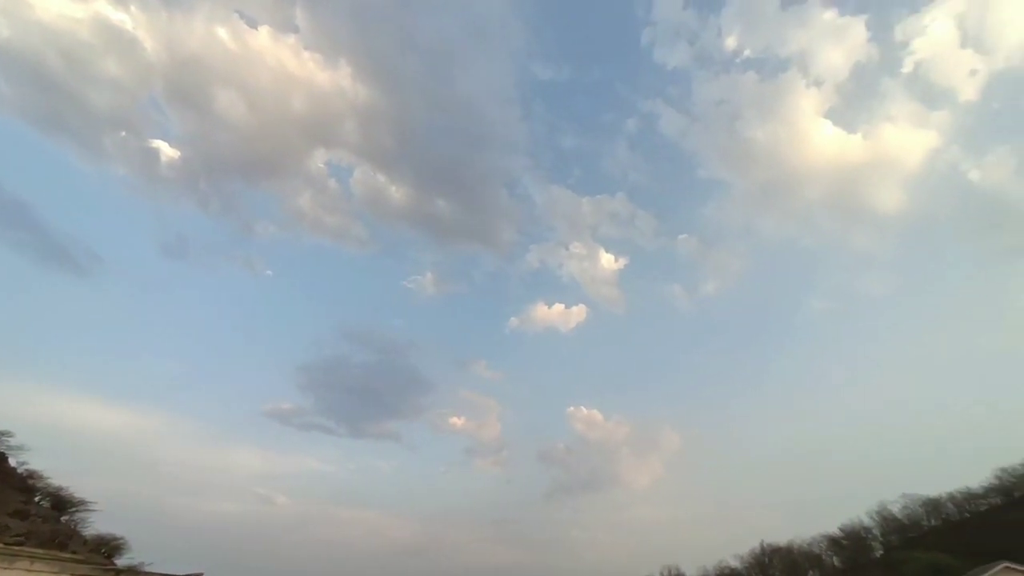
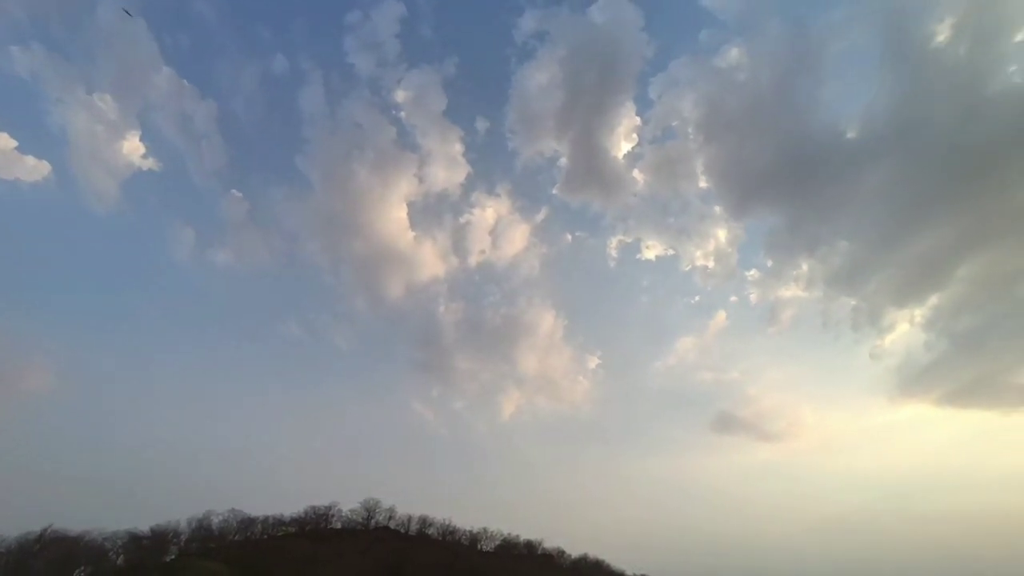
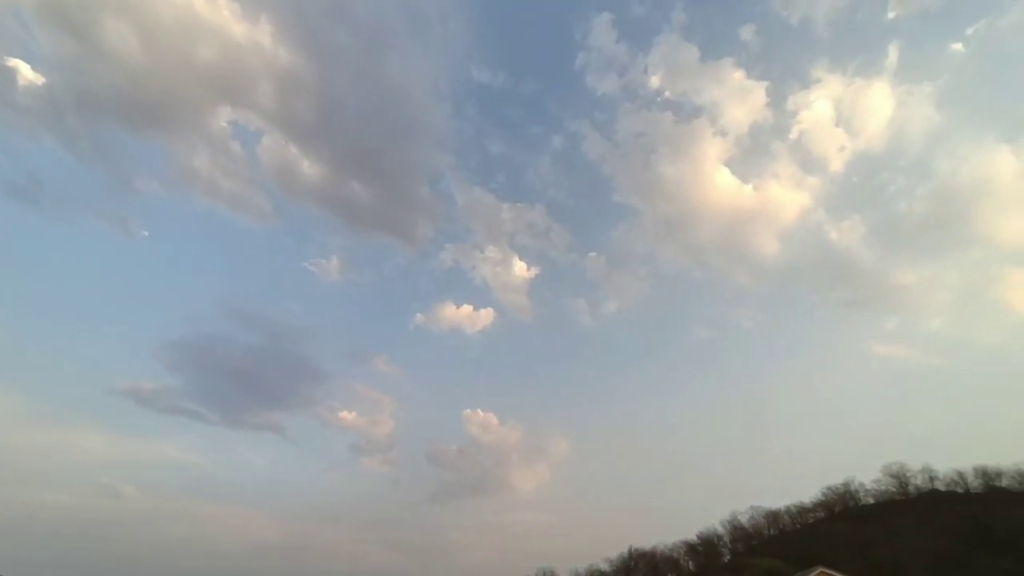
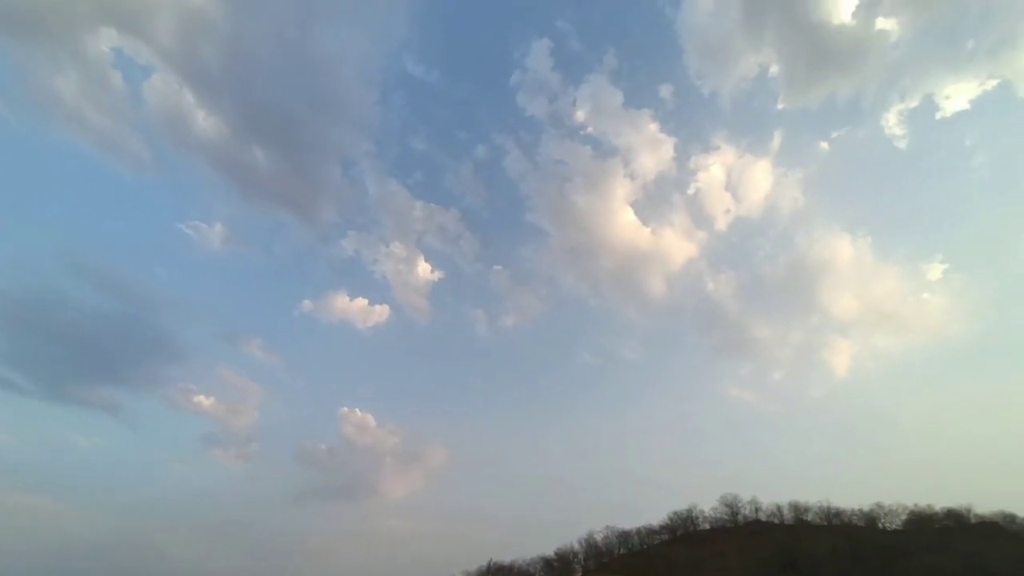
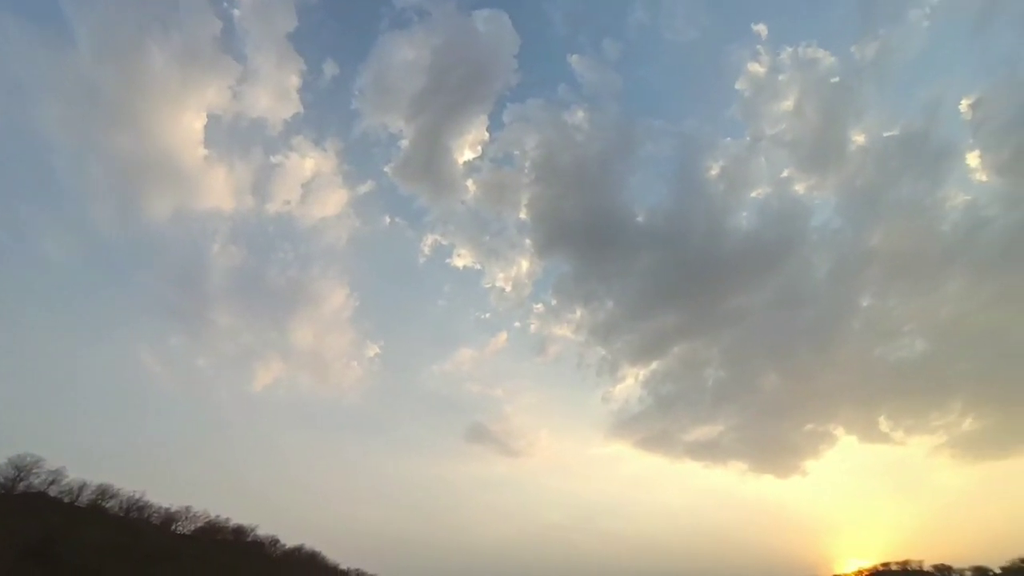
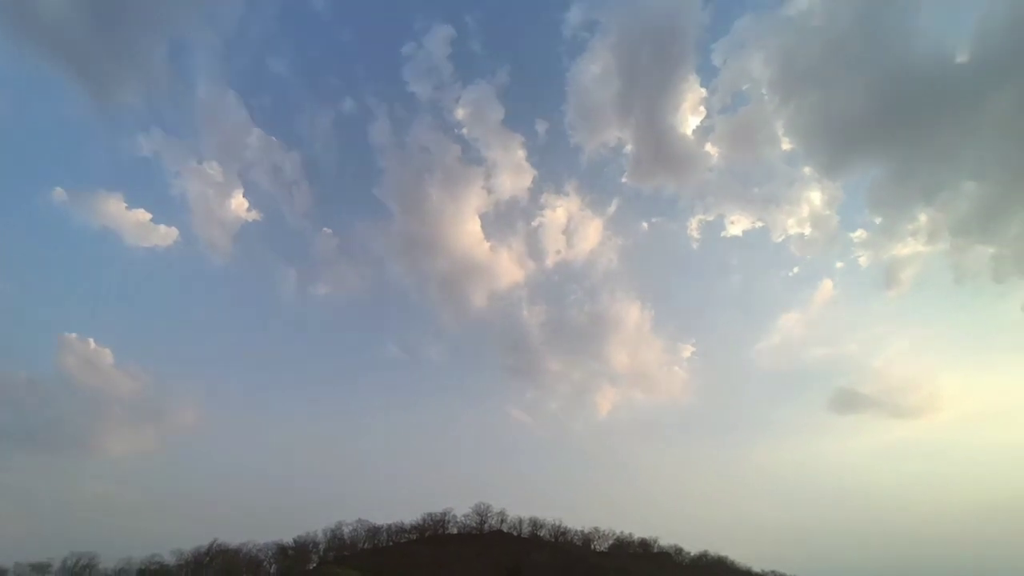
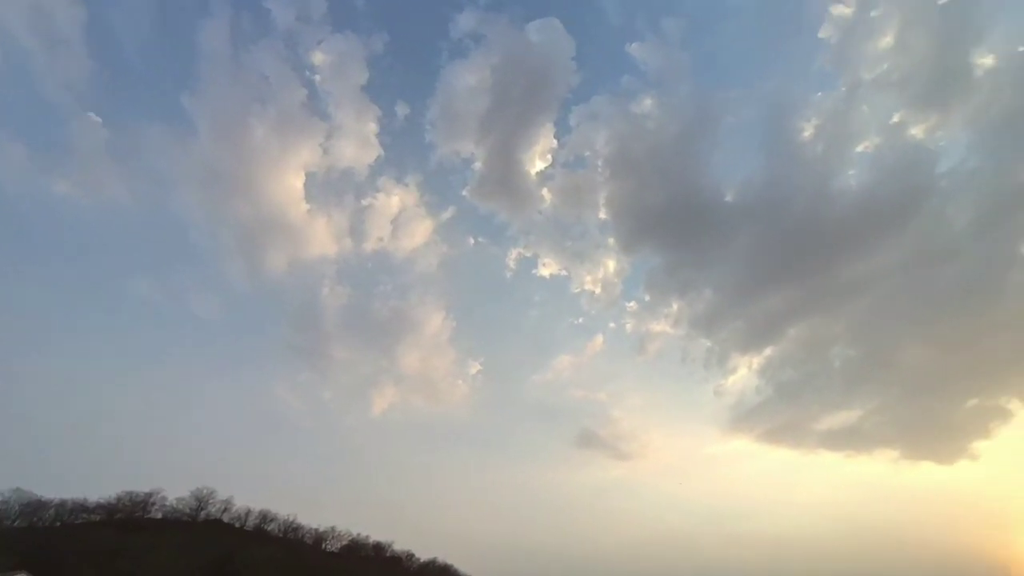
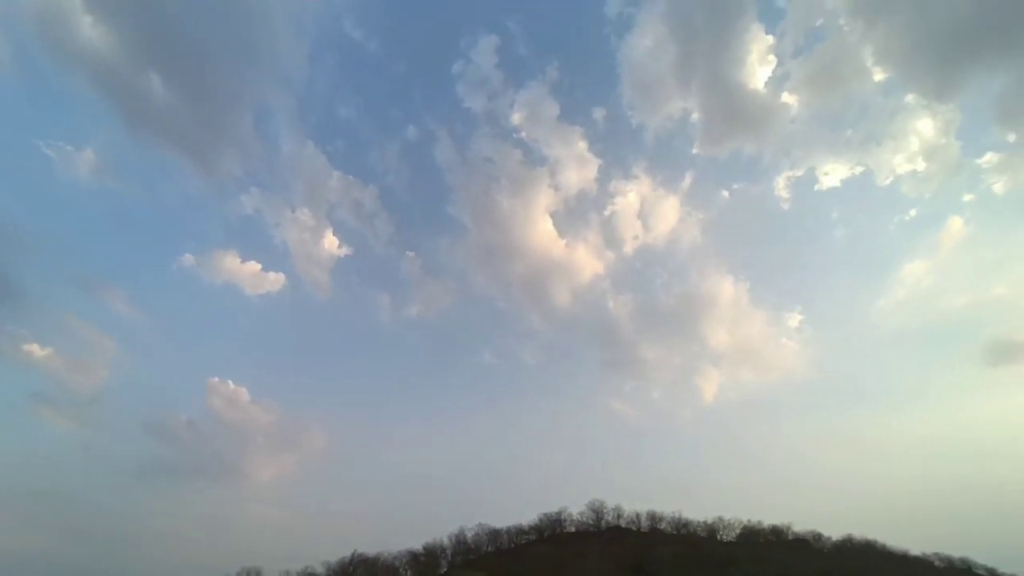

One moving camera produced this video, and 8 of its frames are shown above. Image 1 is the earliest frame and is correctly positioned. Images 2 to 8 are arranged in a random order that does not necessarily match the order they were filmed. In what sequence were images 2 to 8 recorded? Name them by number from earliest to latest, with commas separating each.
3, 4, 8, 6, 2, 7, 5
